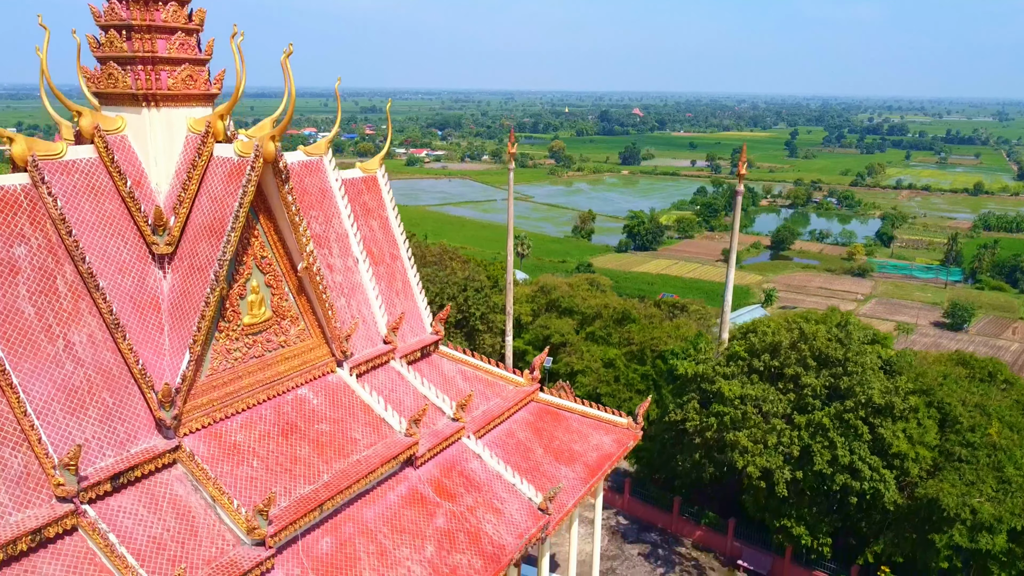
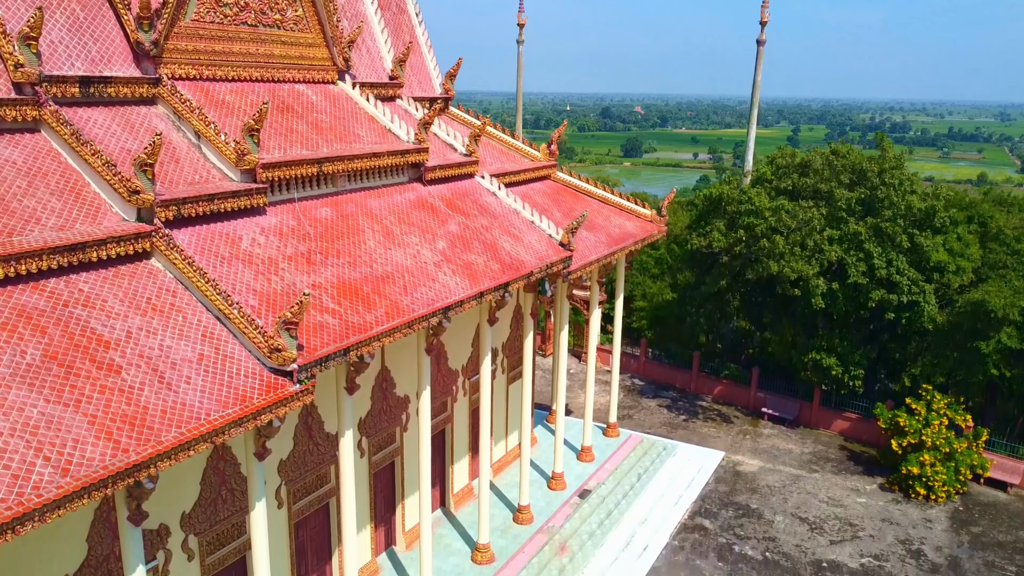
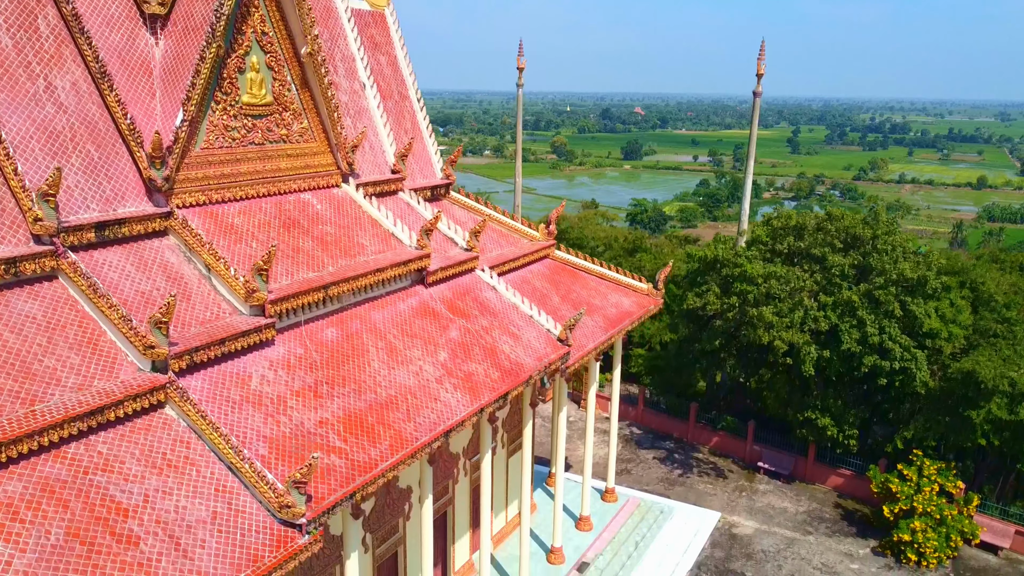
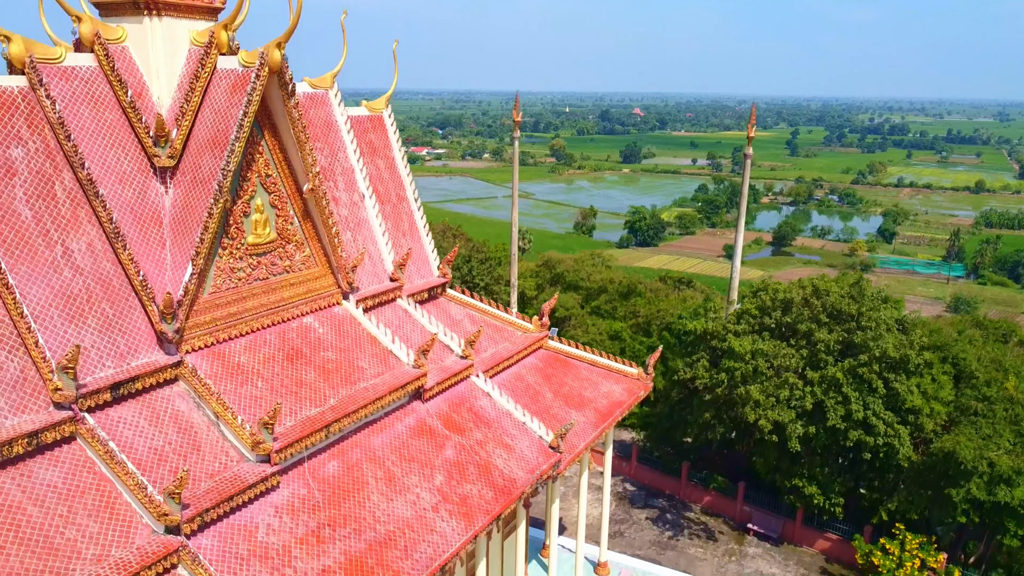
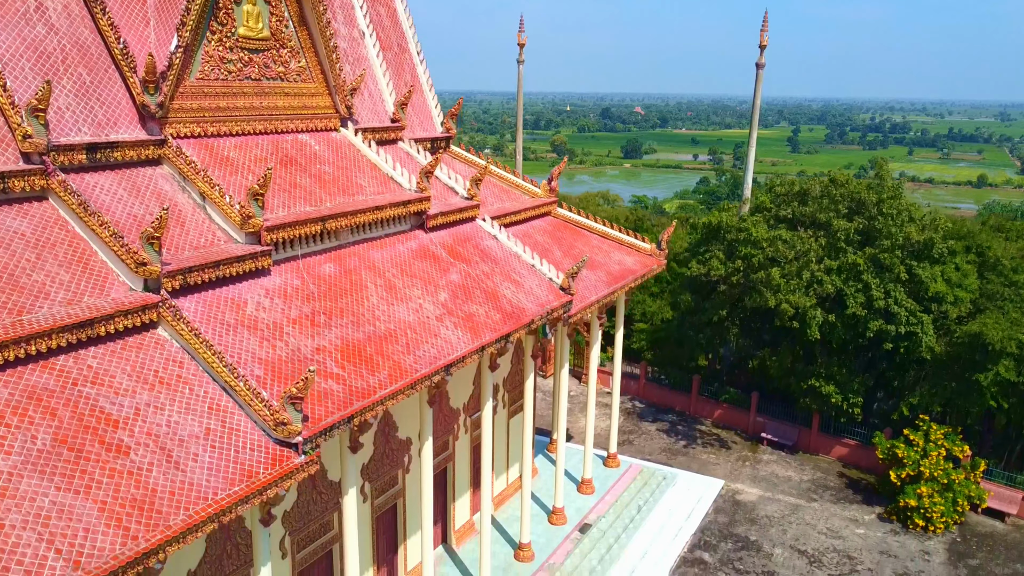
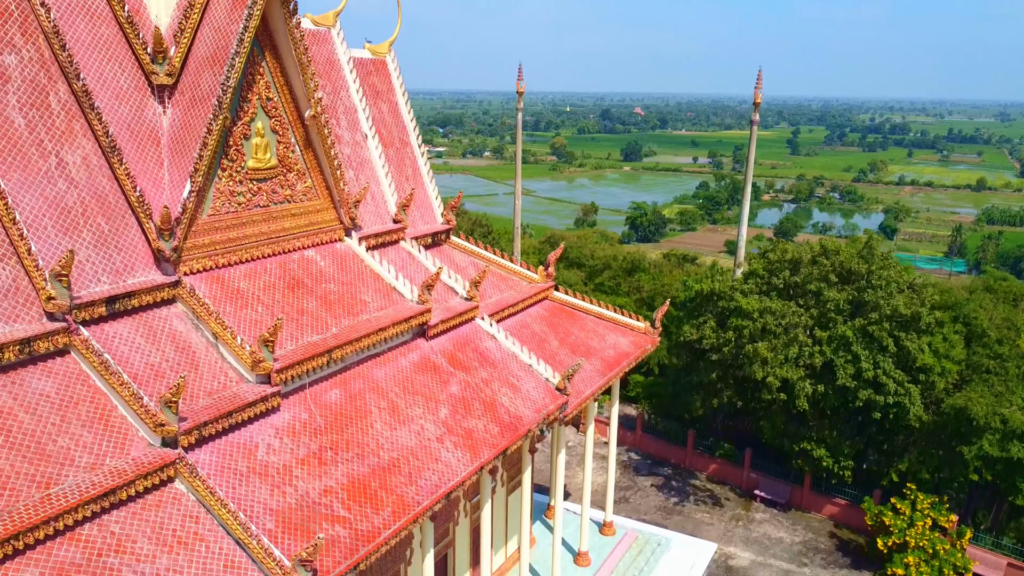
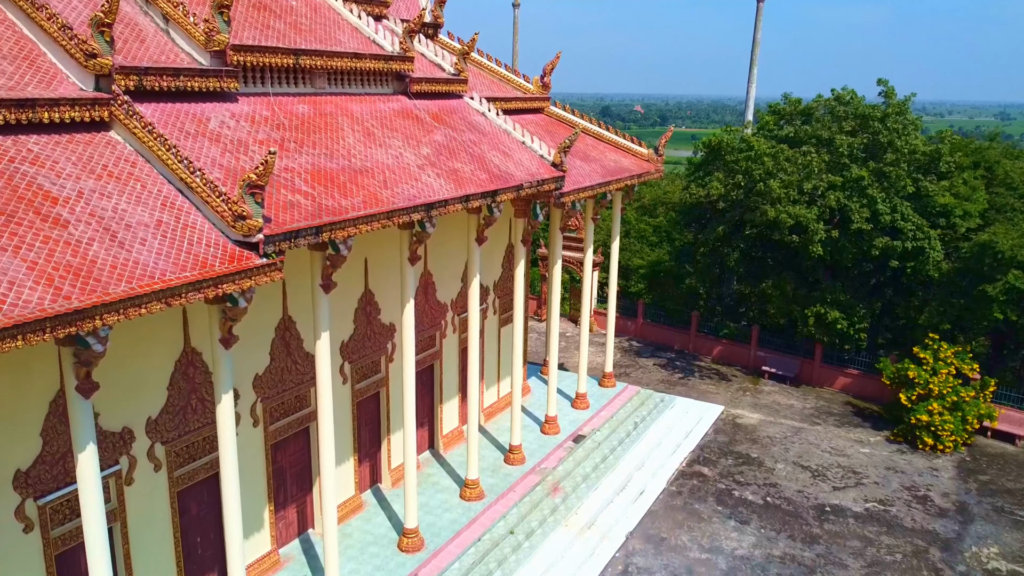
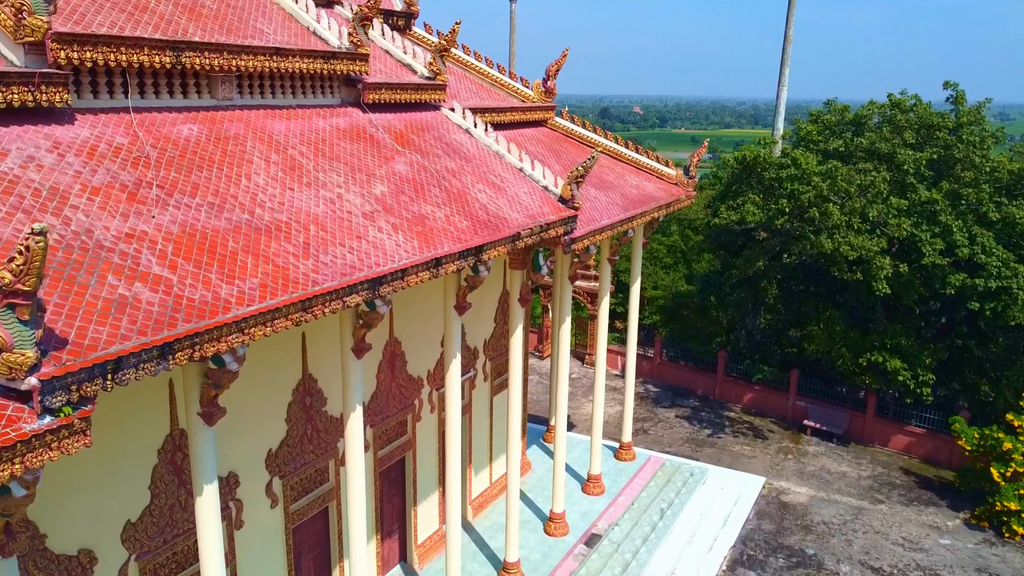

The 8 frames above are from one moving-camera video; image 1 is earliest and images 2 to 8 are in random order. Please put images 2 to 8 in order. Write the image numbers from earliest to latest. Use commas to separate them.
4, 6, 3, 5, 2, 7, 8
